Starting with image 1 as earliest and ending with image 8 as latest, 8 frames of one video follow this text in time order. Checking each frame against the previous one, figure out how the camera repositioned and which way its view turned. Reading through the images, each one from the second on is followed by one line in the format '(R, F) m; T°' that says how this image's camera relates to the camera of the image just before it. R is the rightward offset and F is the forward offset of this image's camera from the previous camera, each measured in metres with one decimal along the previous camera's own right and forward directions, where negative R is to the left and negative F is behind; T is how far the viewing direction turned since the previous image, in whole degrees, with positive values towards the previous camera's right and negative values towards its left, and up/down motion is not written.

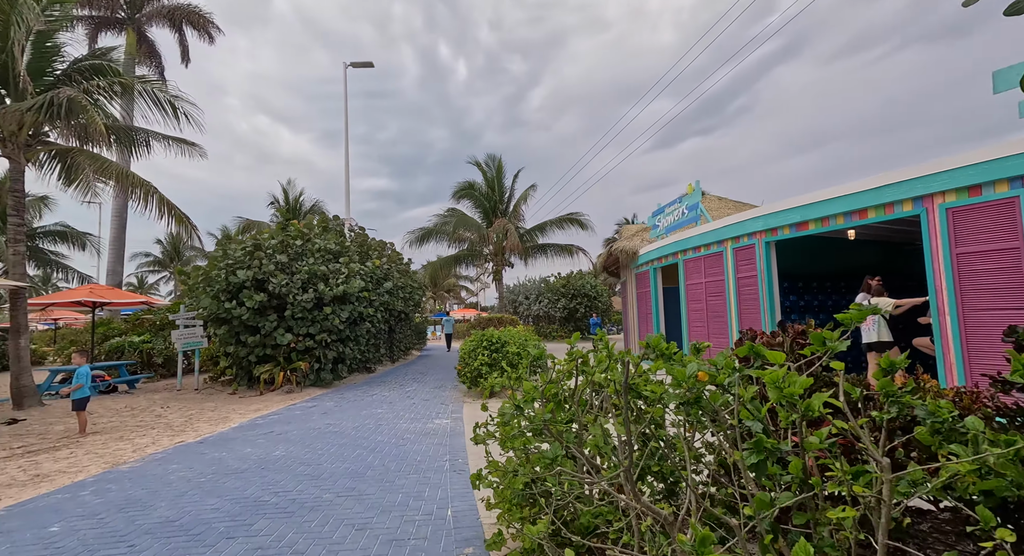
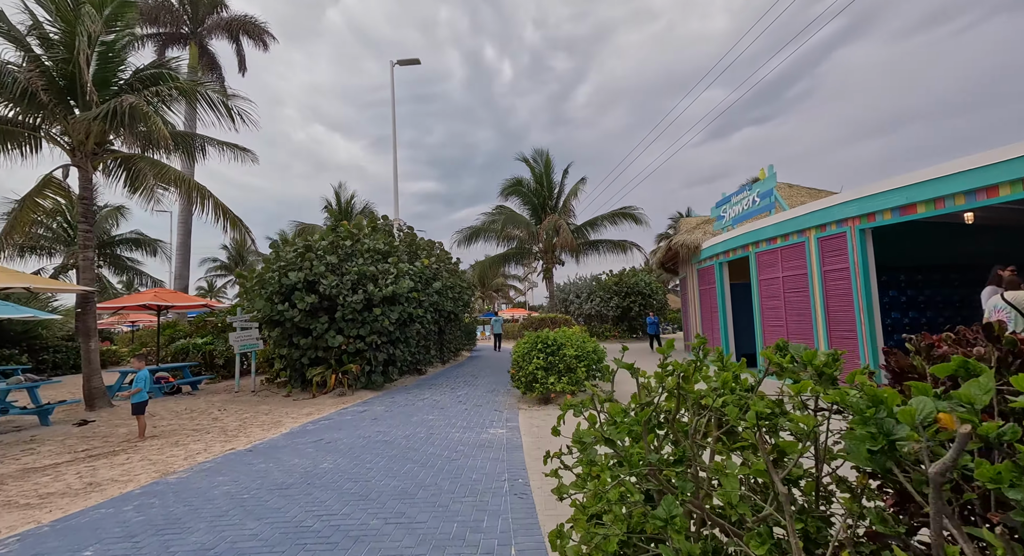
(-0.2, +0.5) m; -6°
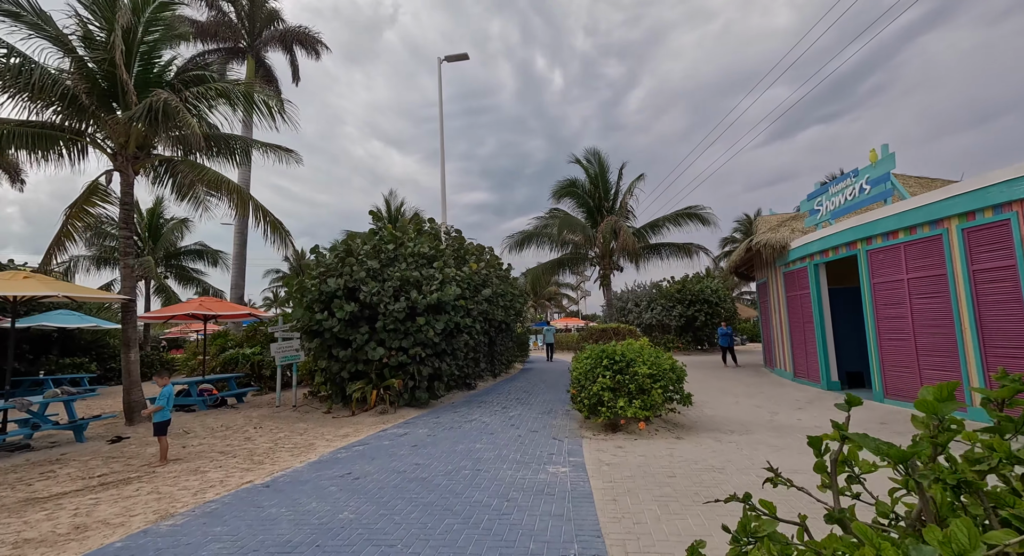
(-0.1, +1.1) m; -6°
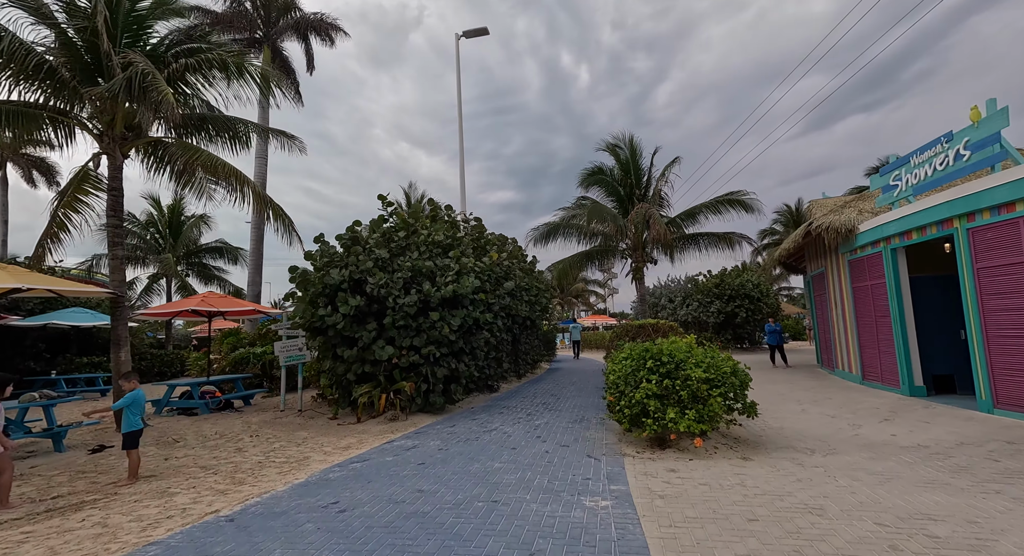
(0.0, +1.0) m; -3°
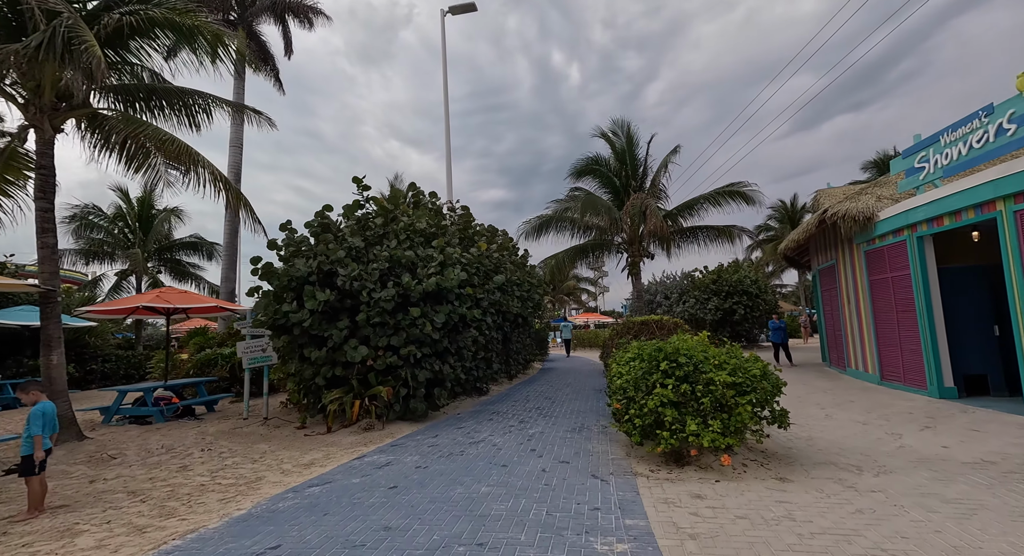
(0.0, +0.8) m; +1°
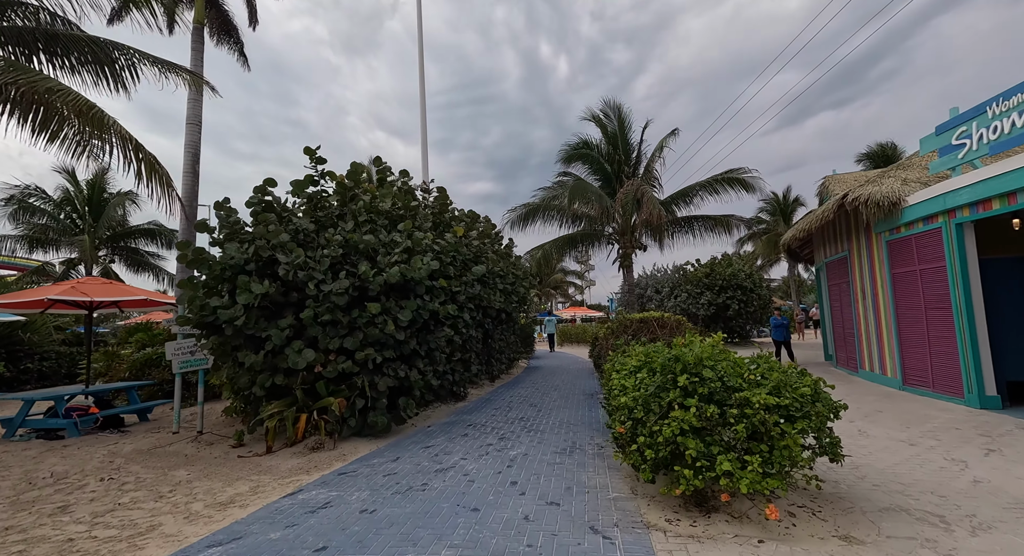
(+0.1, +1.1) m; +2°
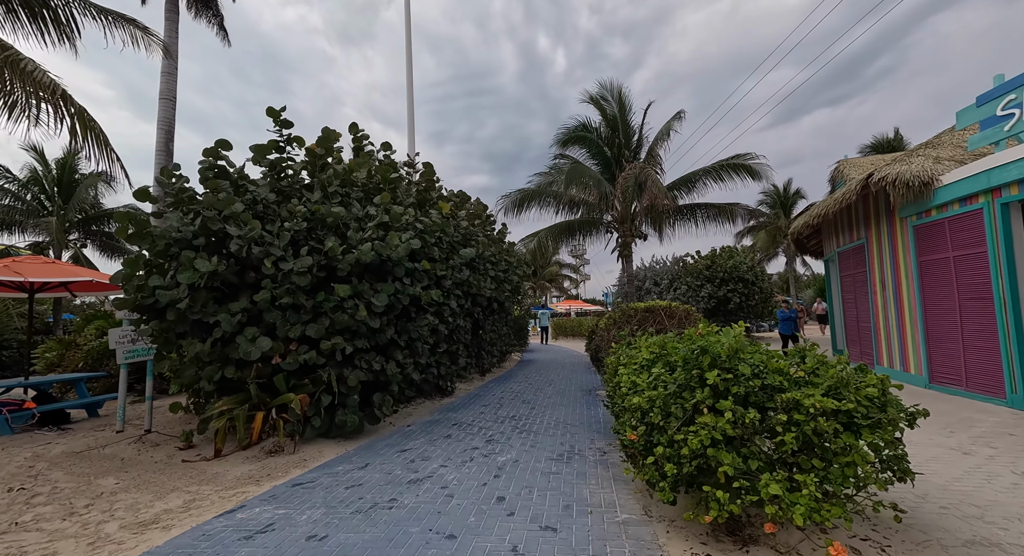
(0.0, +0.7) m; +1°
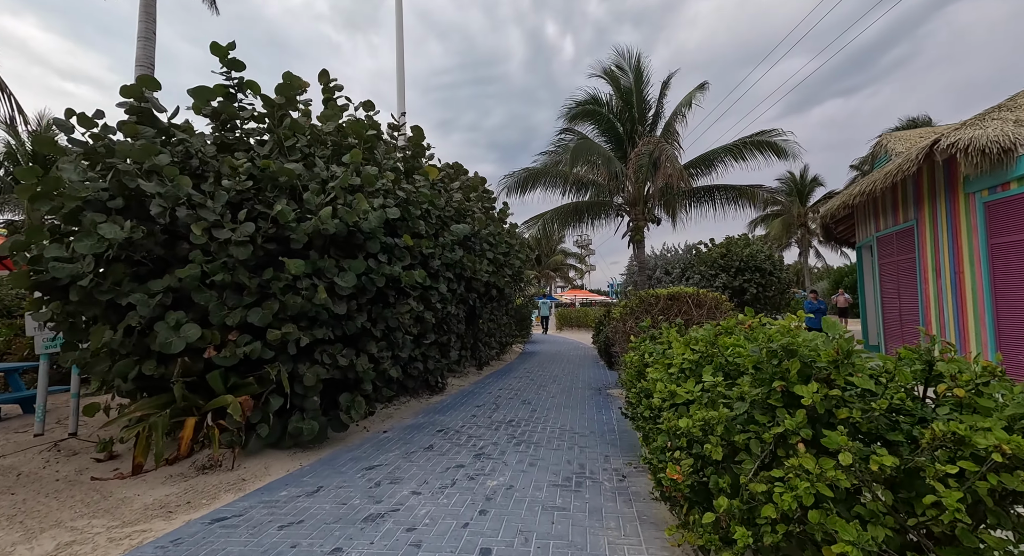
(+0.1, +1.0) m; -1°
